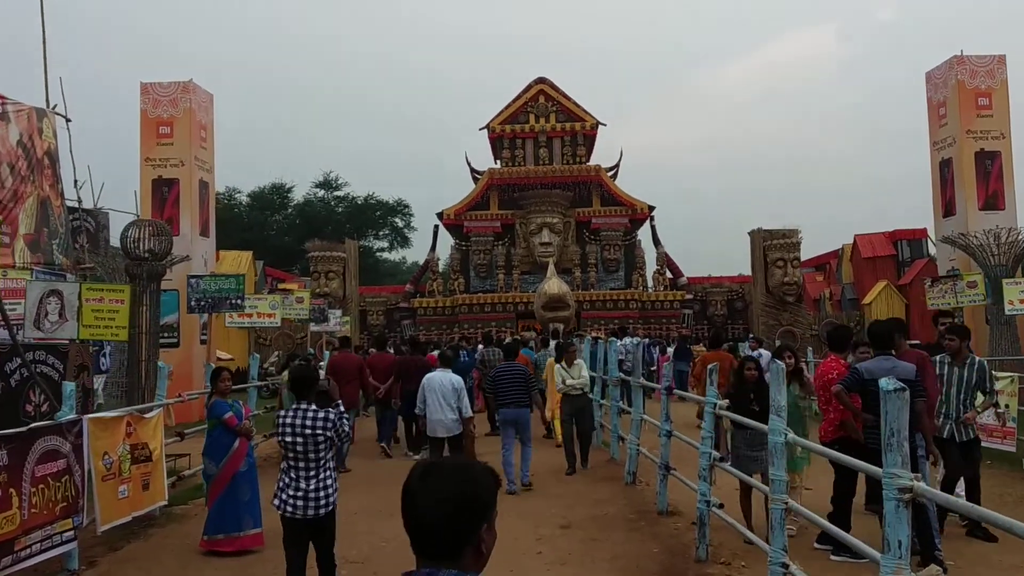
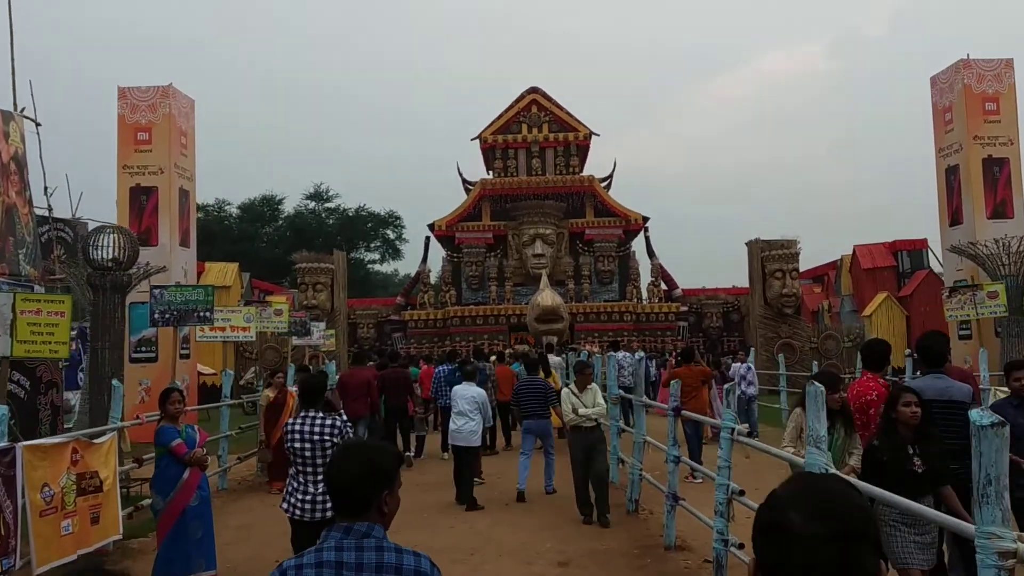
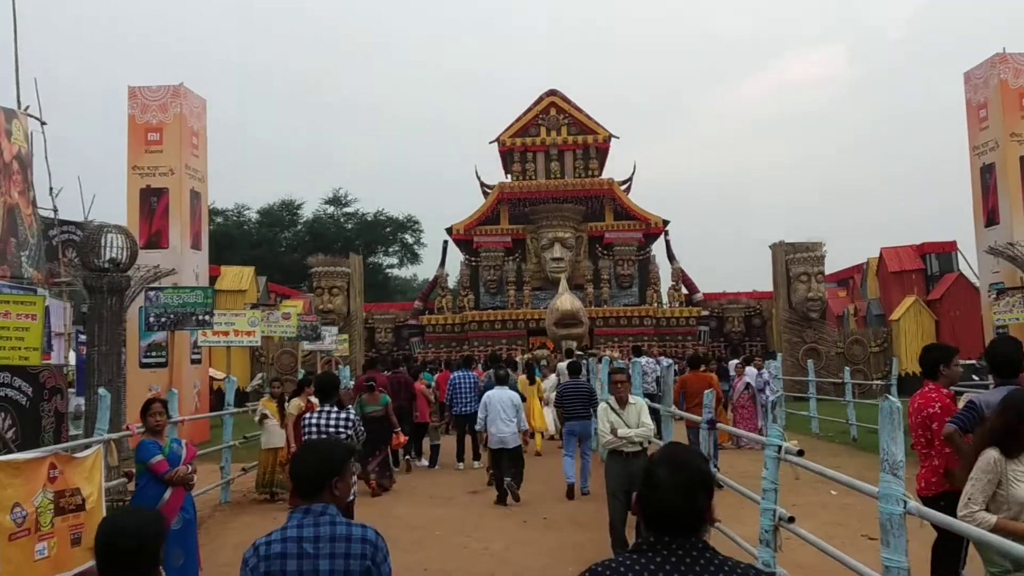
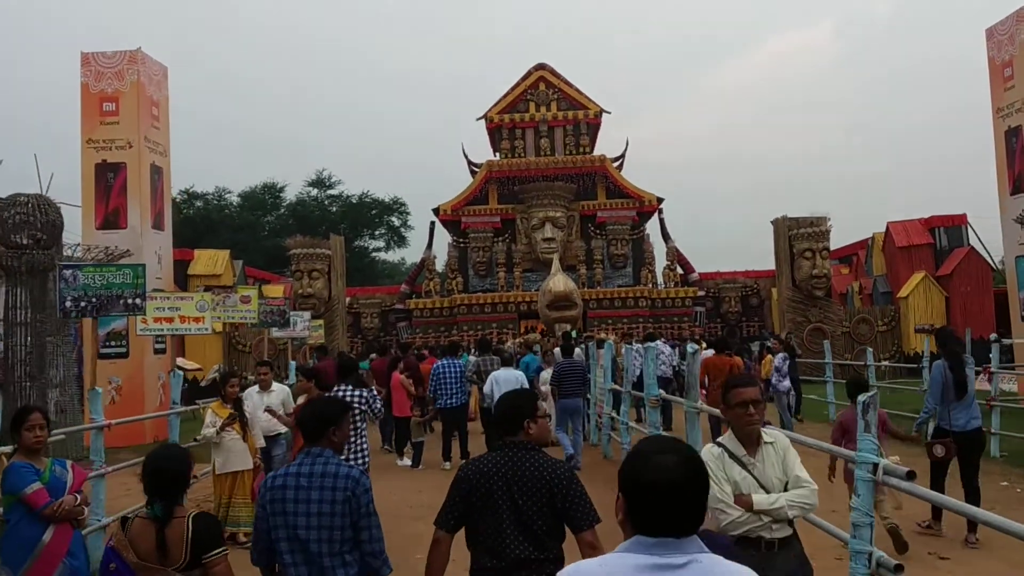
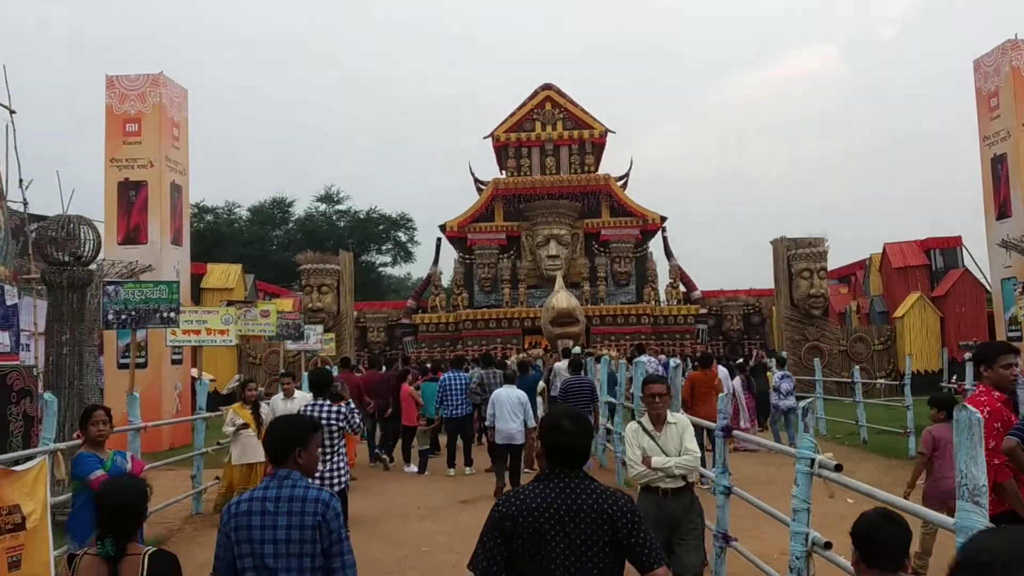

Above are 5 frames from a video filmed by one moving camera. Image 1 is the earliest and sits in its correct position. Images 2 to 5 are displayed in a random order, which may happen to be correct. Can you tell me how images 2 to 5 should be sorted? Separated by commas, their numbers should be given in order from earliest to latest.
2, 3, 5, 4
